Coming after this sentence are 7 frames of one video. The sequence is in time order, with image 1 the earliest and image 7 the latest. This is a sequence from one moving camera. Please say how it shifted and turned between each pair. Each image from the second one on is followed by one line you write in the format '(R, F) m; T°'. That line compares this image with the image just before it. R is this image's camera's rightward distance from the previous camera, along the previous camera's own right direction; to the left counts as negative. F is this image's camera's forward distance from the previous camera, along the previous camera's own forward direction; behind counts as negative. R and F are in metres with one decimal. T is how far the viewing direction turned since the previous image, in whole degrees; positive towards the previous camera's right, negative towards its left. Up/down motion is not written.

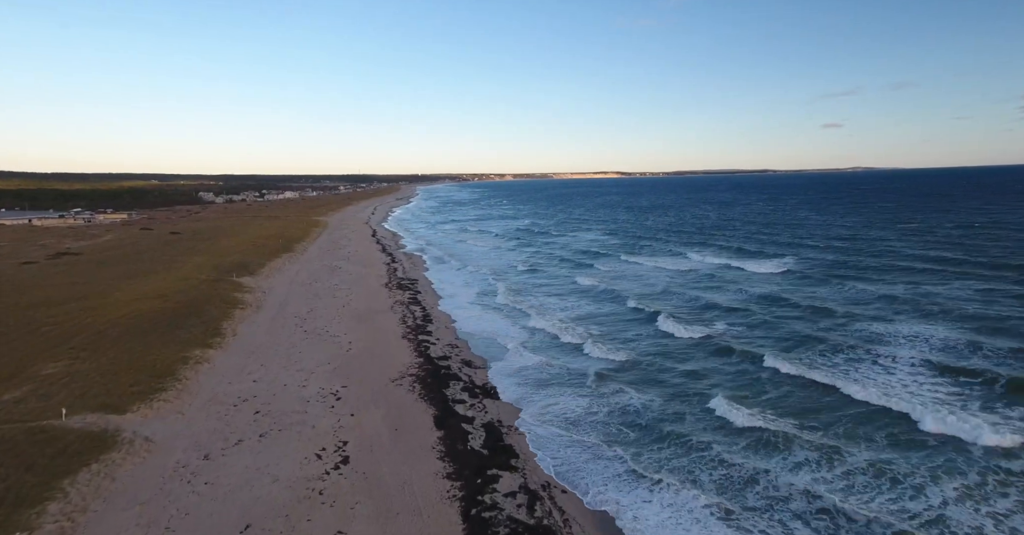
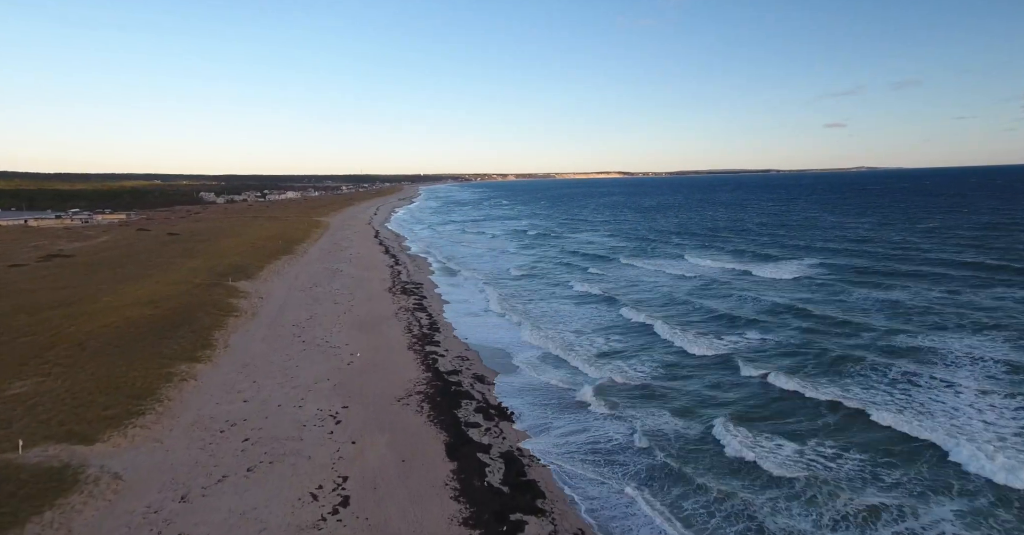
(-0.4, +1.6) m; 0°
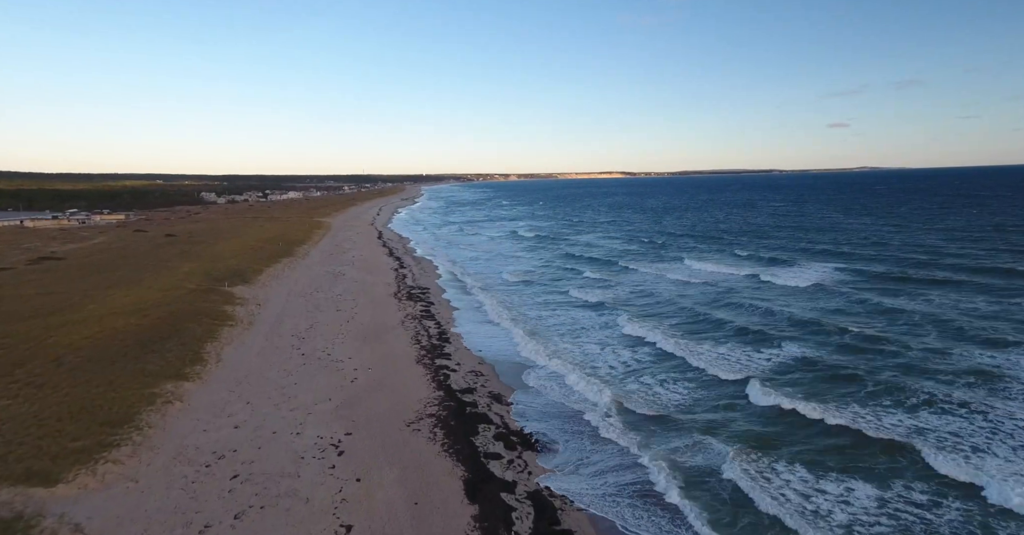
(-0.5, +1.6) m; 0°
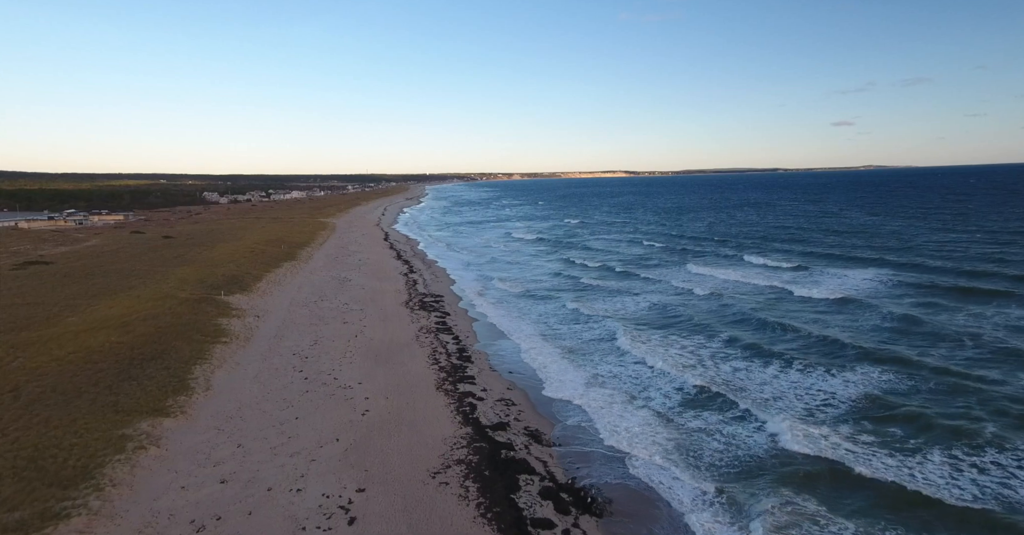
(-0.8, +2.4) m; 0°
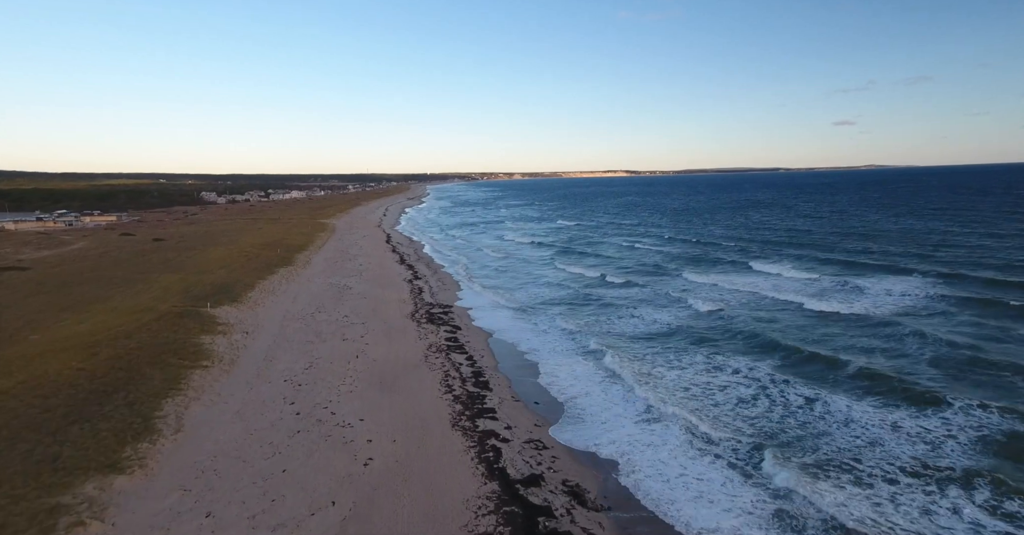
(-0.6, +2.4) m; 0°
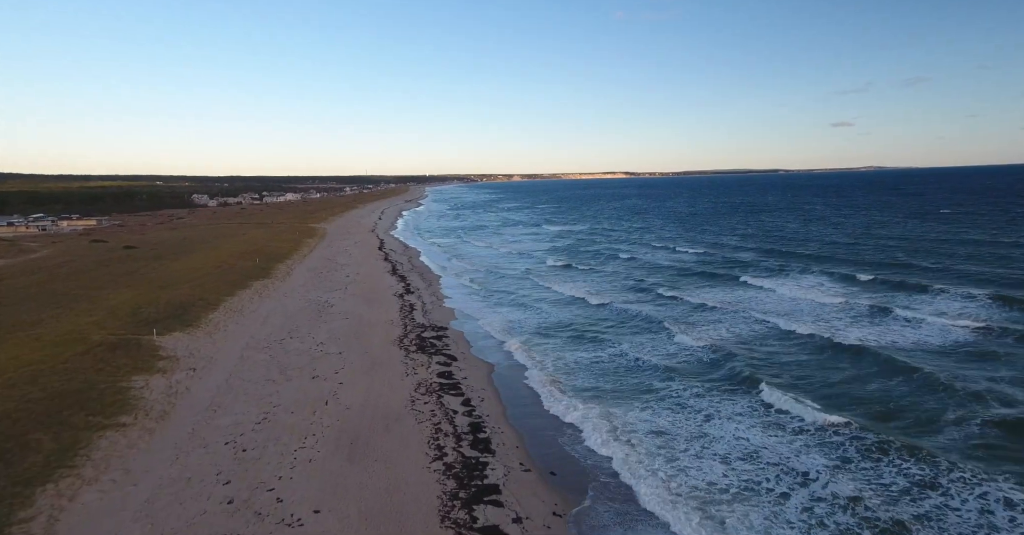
(-0.2, +3.6) m; 0°
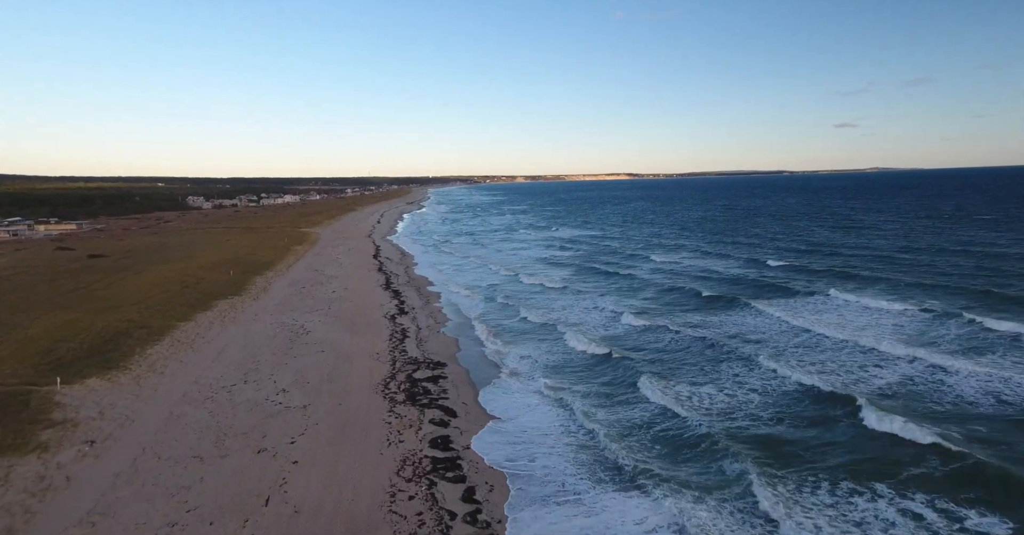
(-0.3, +4.5) m; 0°
